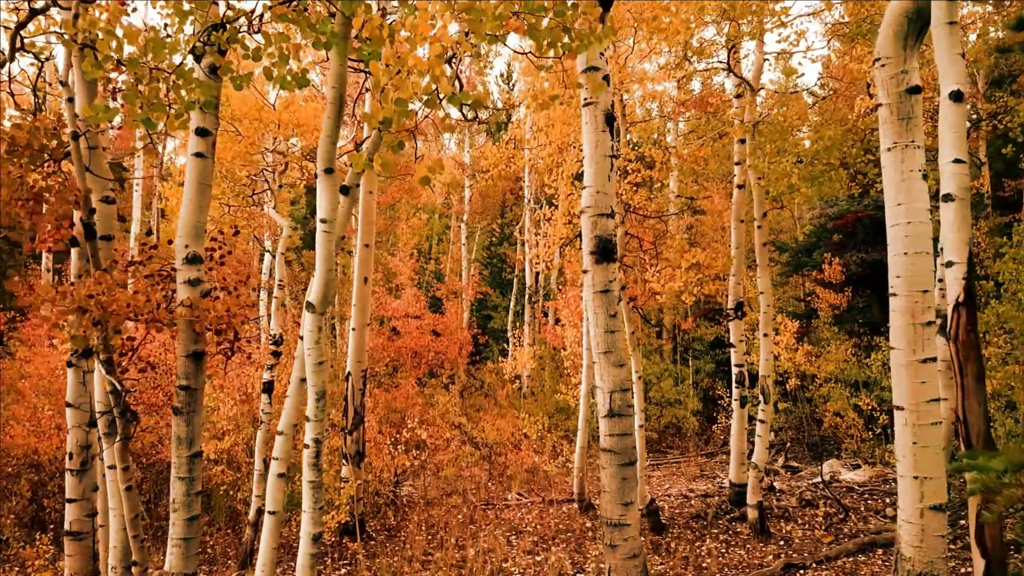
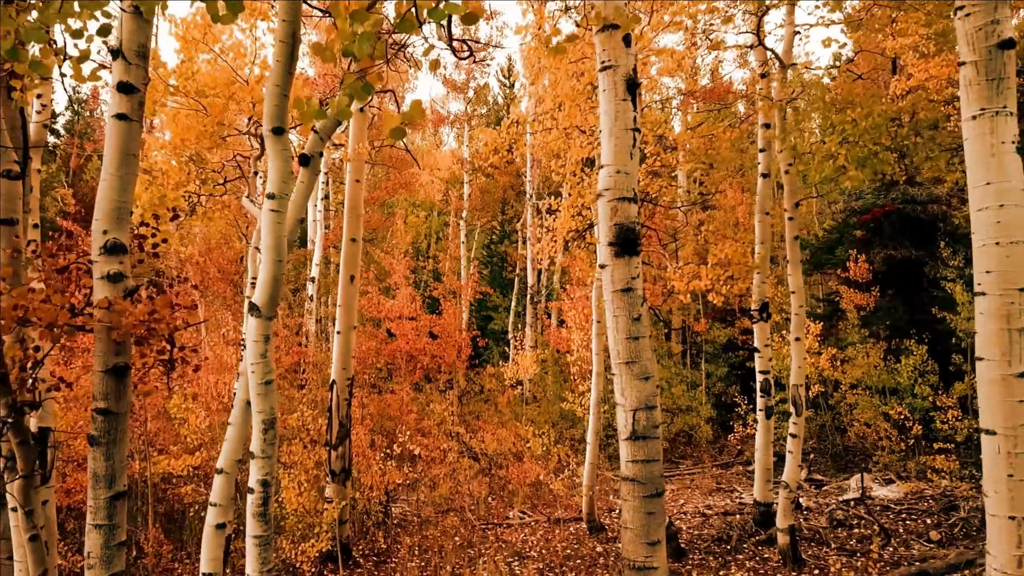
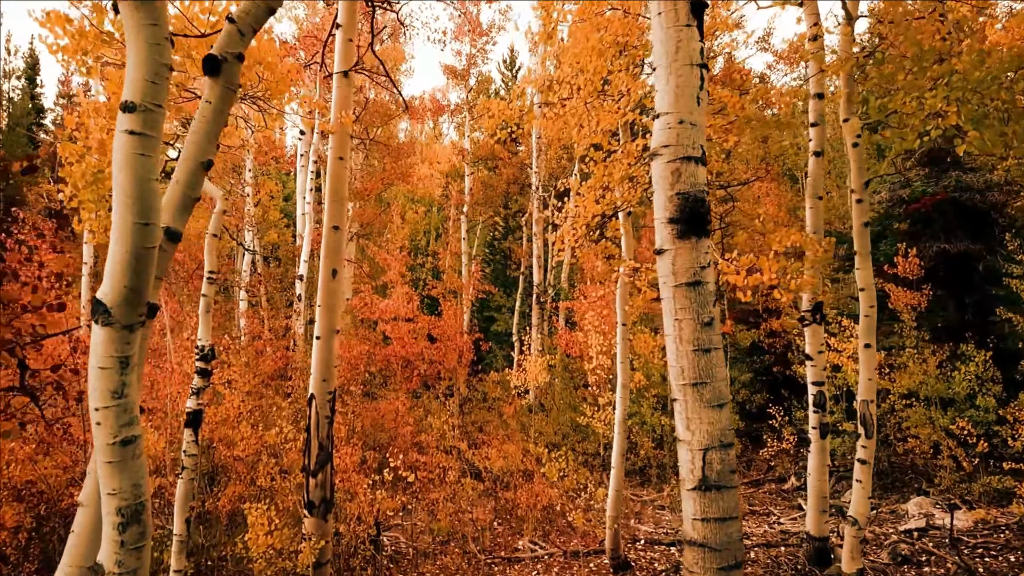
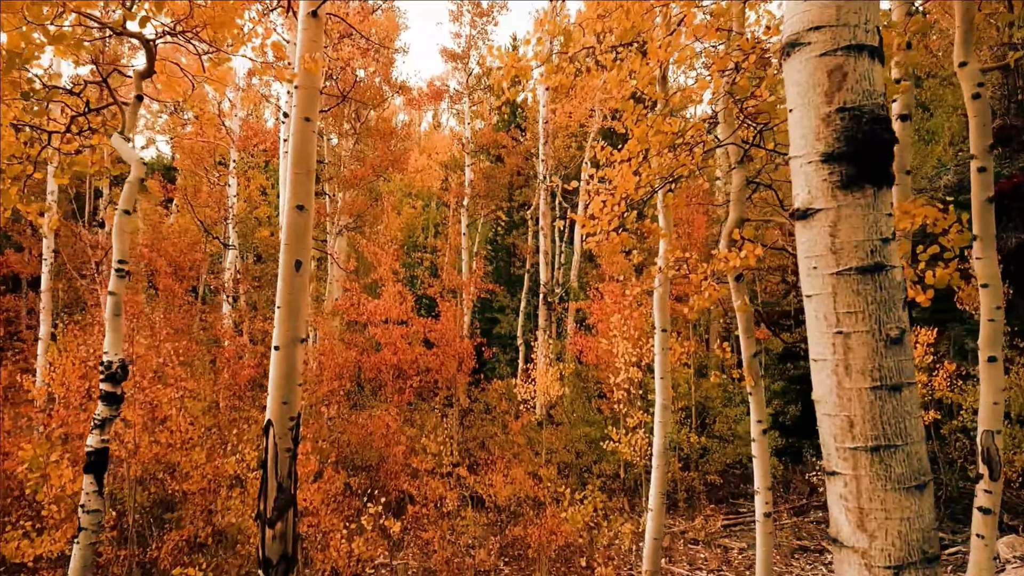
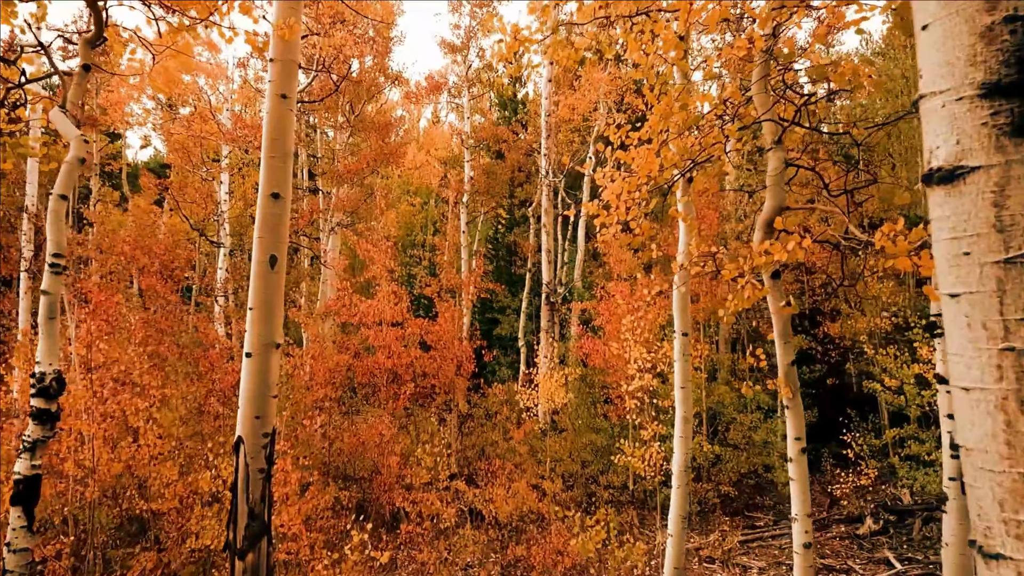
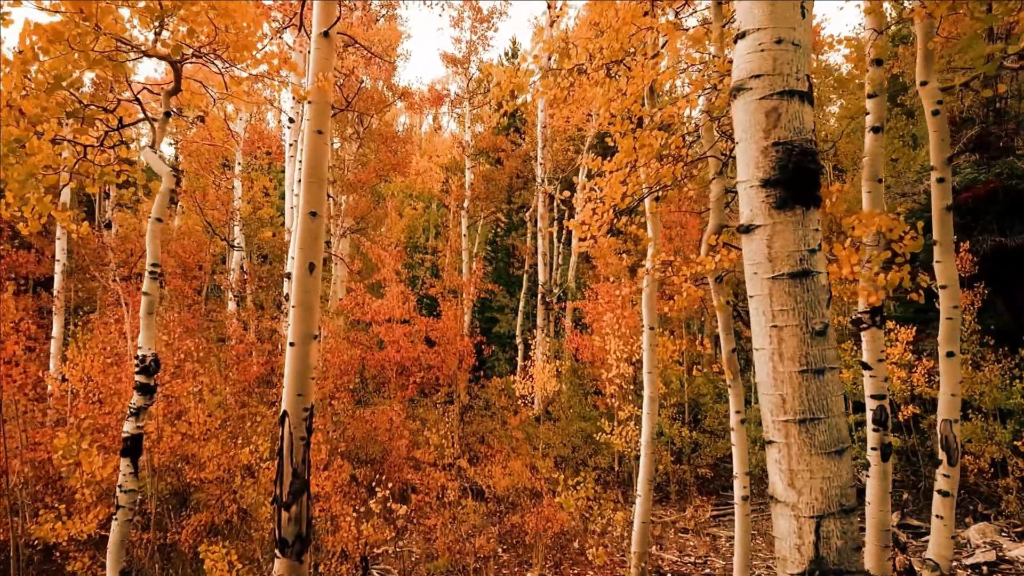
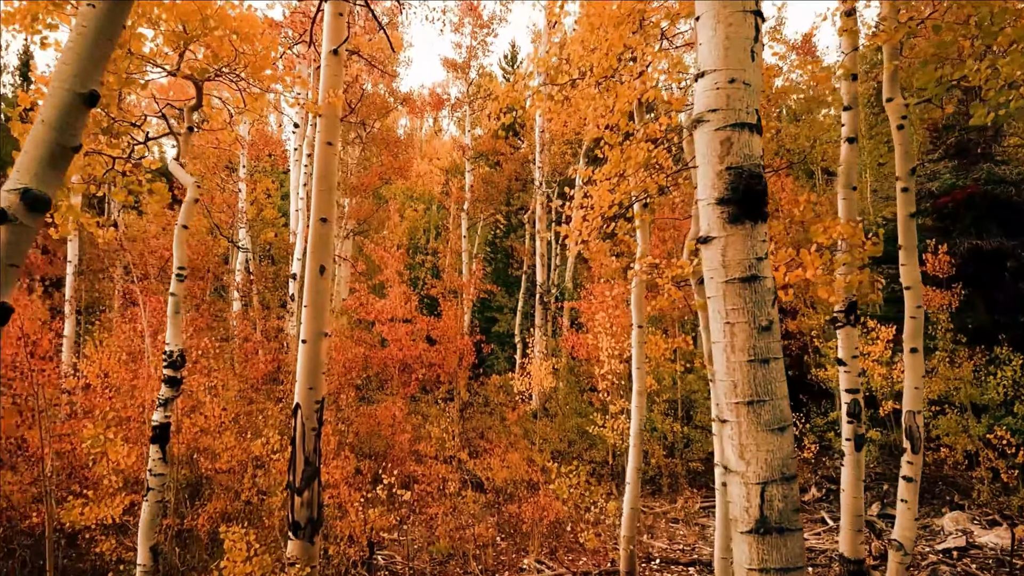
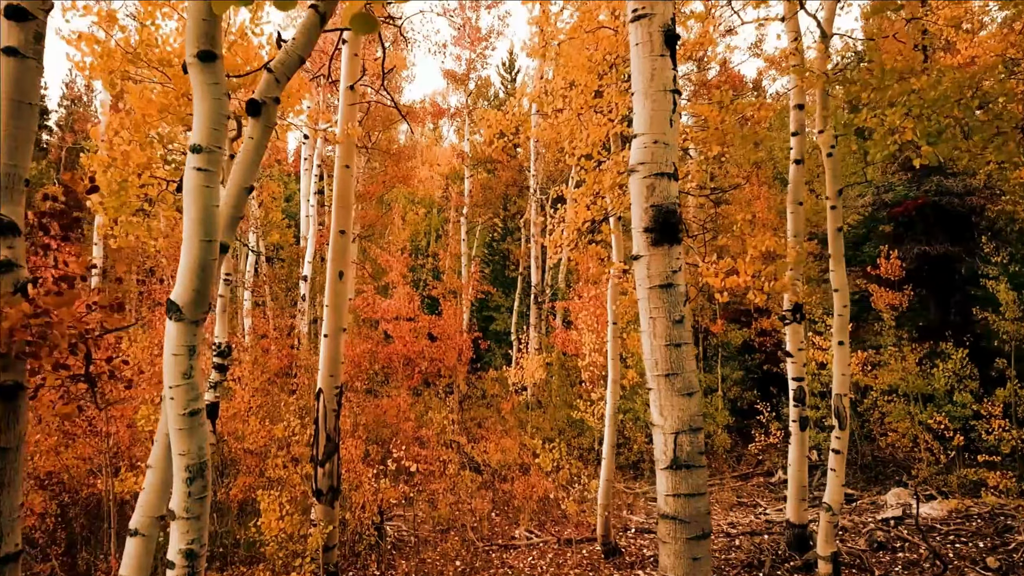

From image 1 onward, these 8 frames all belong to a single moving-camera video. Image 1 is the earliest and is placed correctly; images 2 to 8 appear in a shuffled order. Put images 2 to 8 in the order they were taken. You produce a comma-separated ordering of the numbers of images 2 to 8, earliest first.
2, 8, 3, 7, 6, 4, 5
